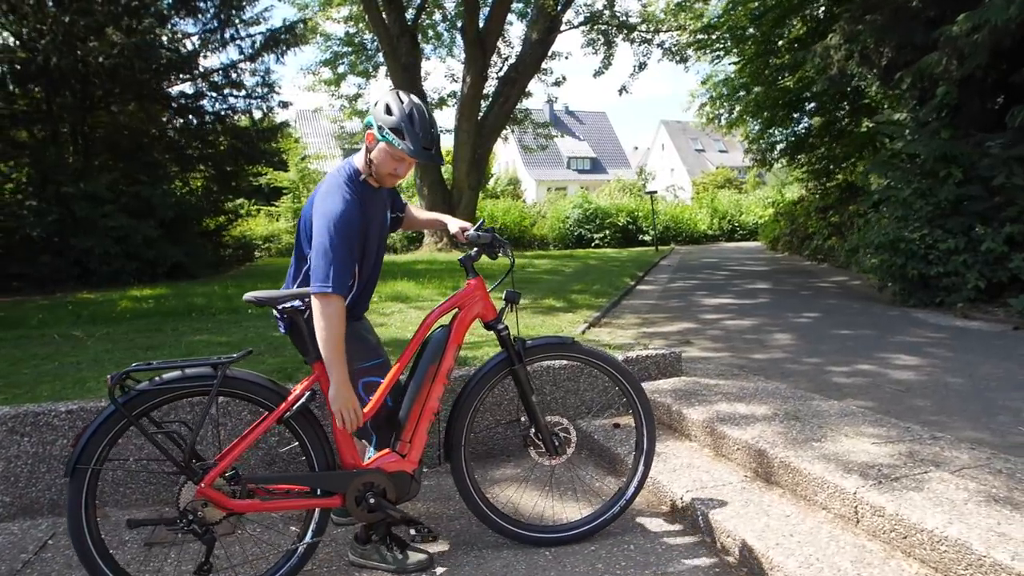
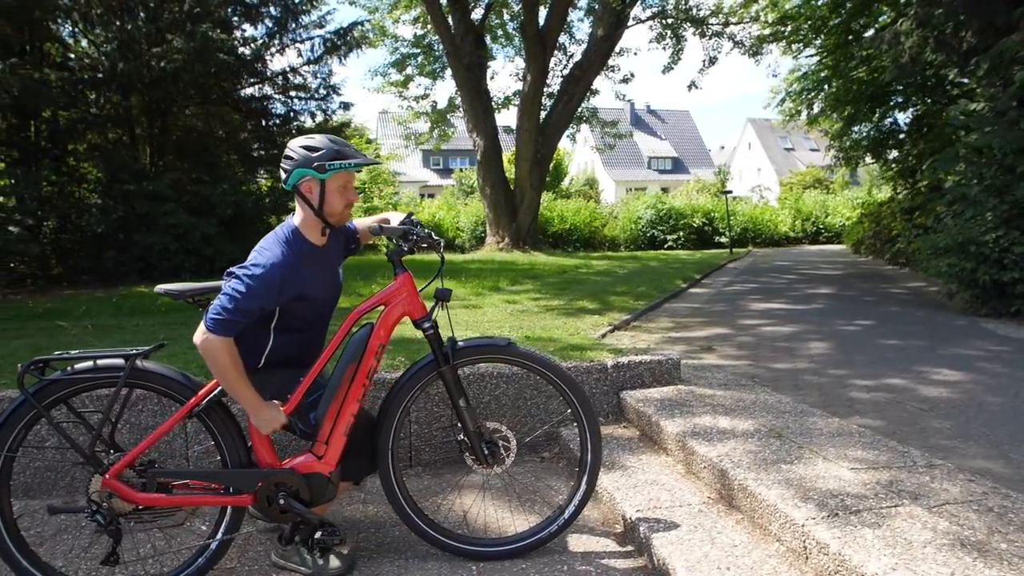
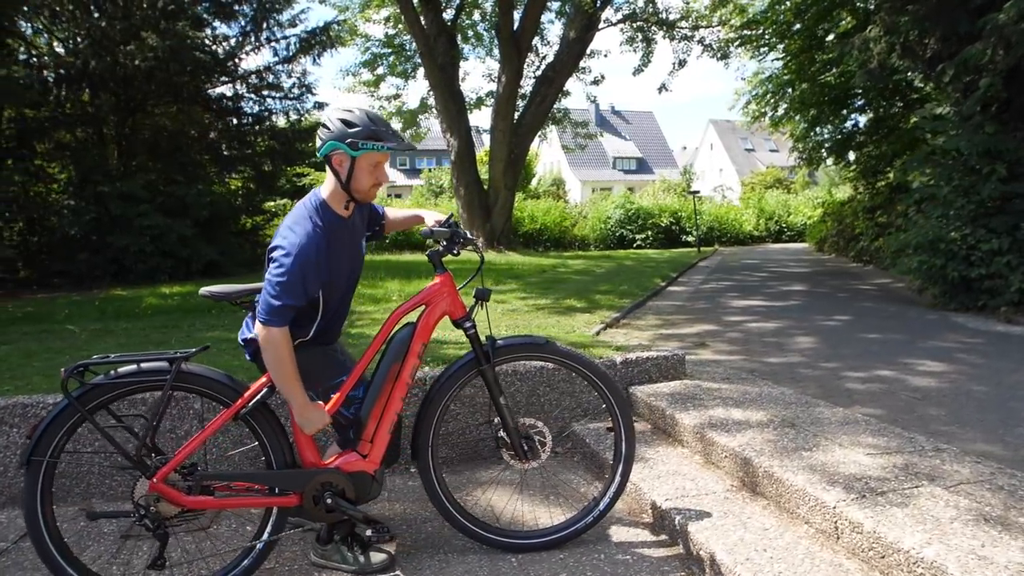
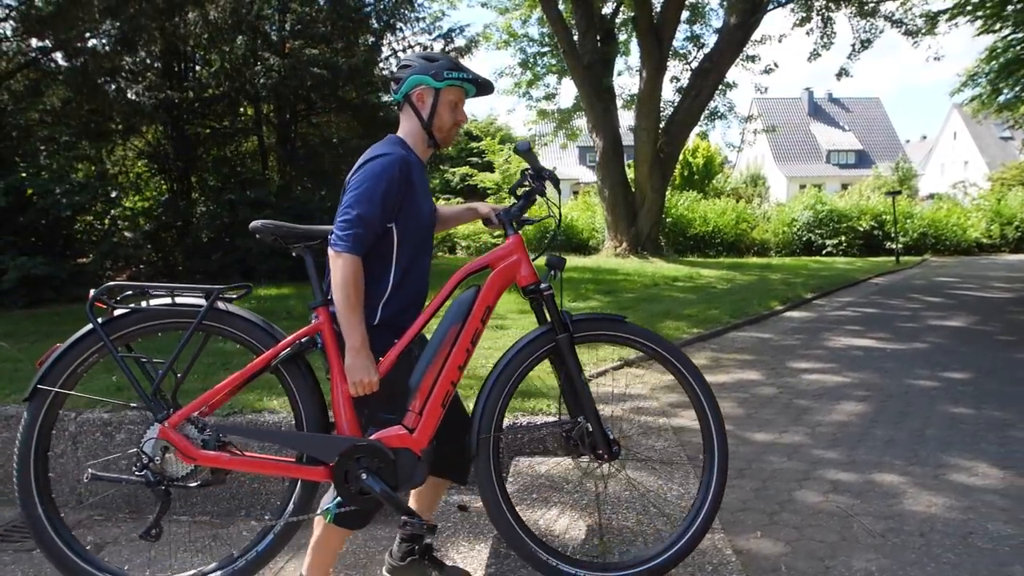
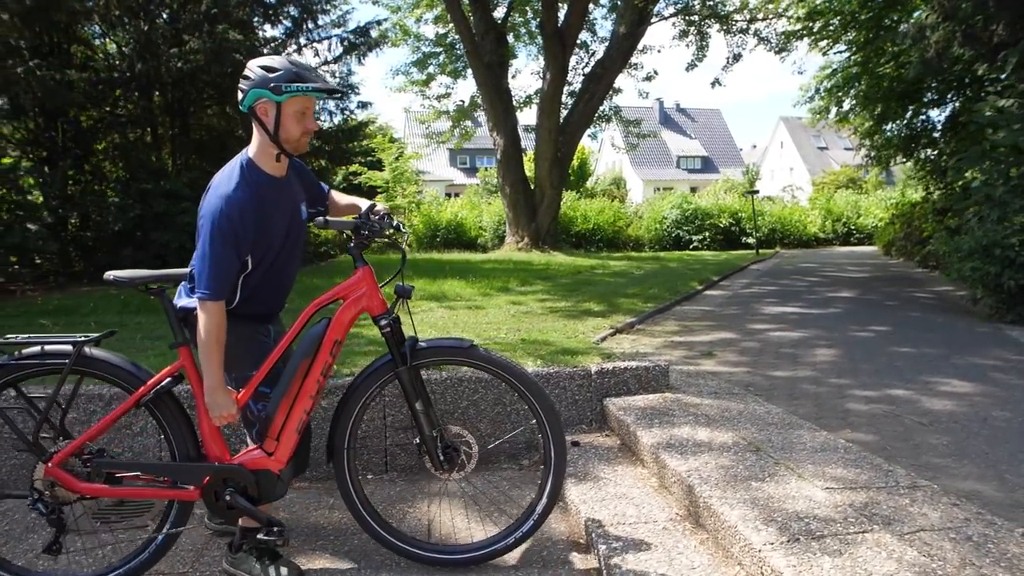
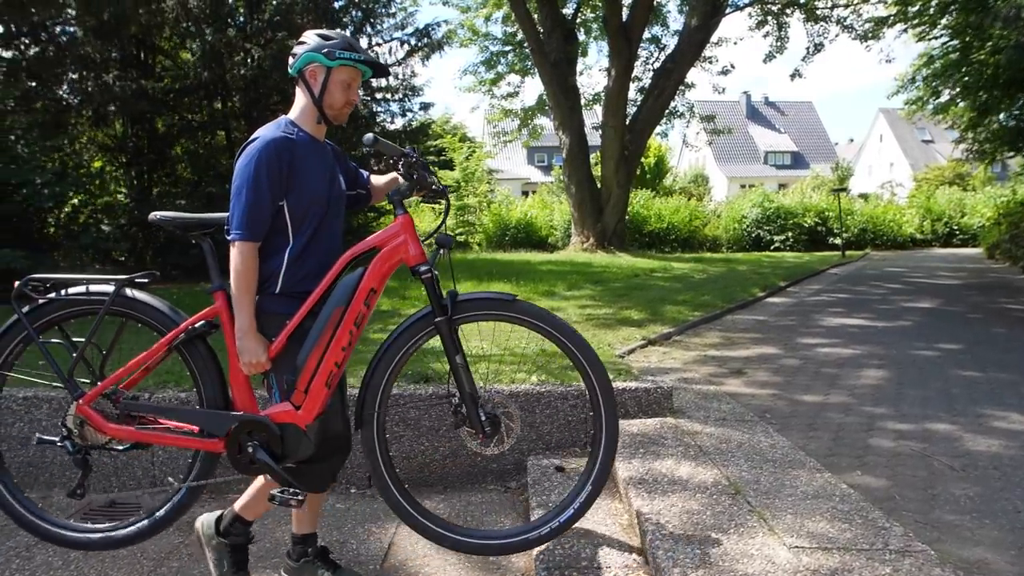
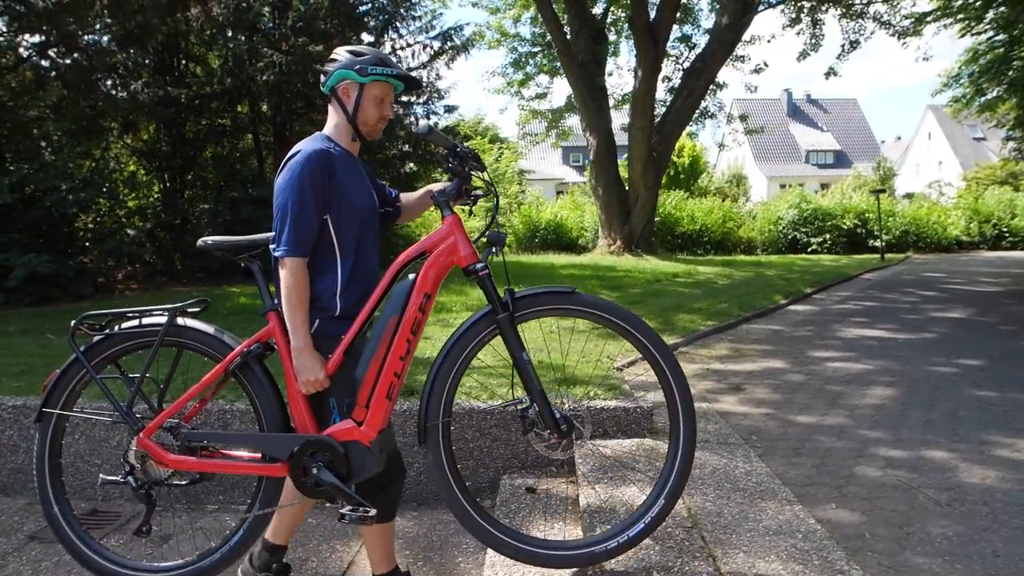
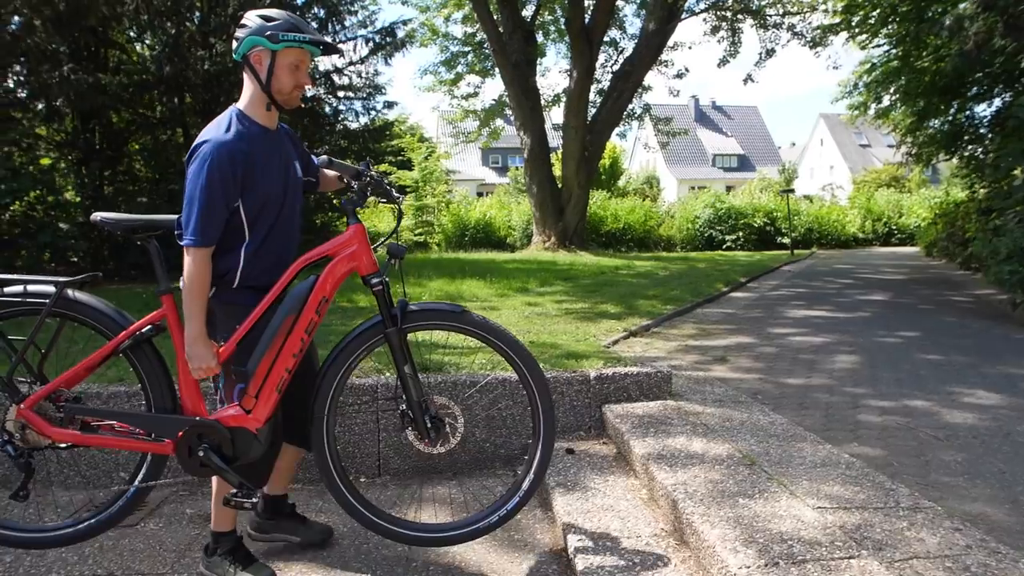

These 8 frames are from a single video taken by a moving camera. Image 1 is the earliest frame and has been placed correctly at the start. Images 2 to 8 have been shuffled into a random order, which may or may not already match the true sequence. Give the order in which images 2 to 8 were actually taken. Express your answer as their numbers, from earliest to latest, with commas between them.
3, 2, 5, 8, 6, 7, 4
